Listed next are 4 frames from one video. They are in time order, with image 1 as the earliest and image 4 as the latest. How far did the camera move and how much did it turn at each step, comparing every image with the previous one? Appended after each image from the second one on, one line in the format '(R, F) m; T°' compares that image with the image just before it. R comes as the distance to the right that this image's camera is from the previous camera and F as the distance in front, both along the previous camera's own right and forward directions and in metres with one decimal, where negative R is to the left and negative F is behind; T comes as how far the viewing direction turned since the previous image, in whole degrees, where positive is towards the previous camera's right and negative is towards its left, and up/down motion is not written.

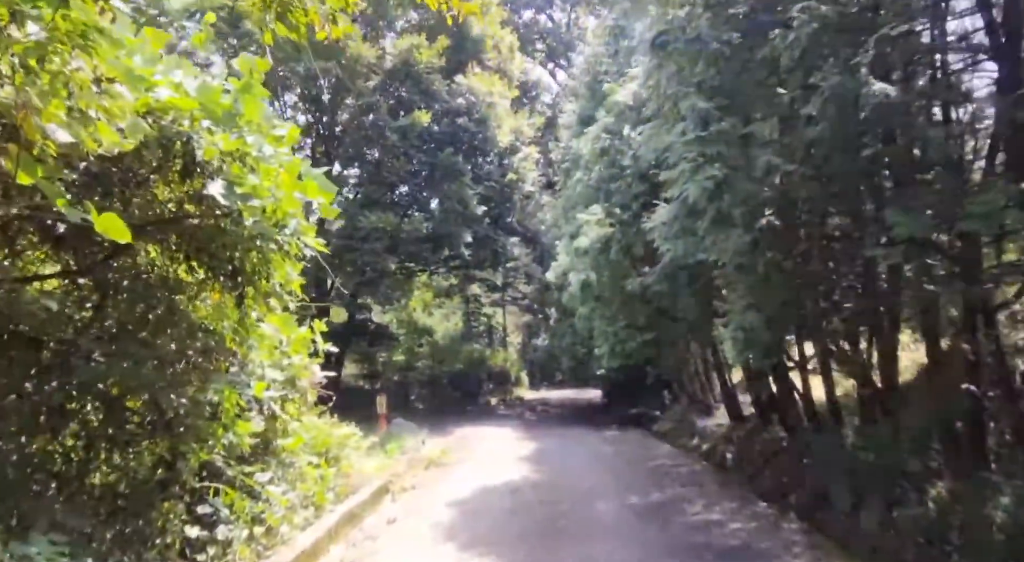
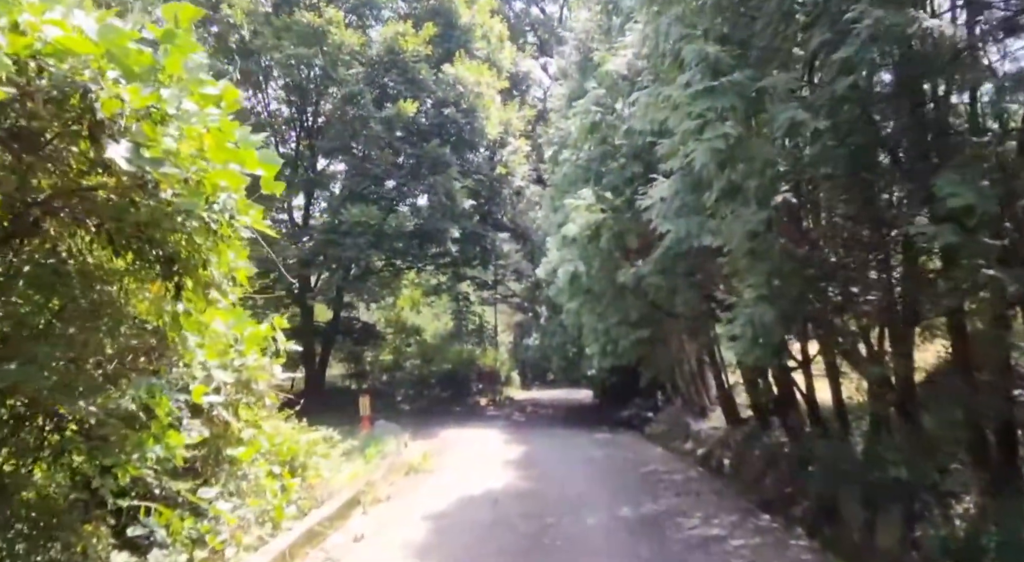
(+0.1, +0.7) m; +1°
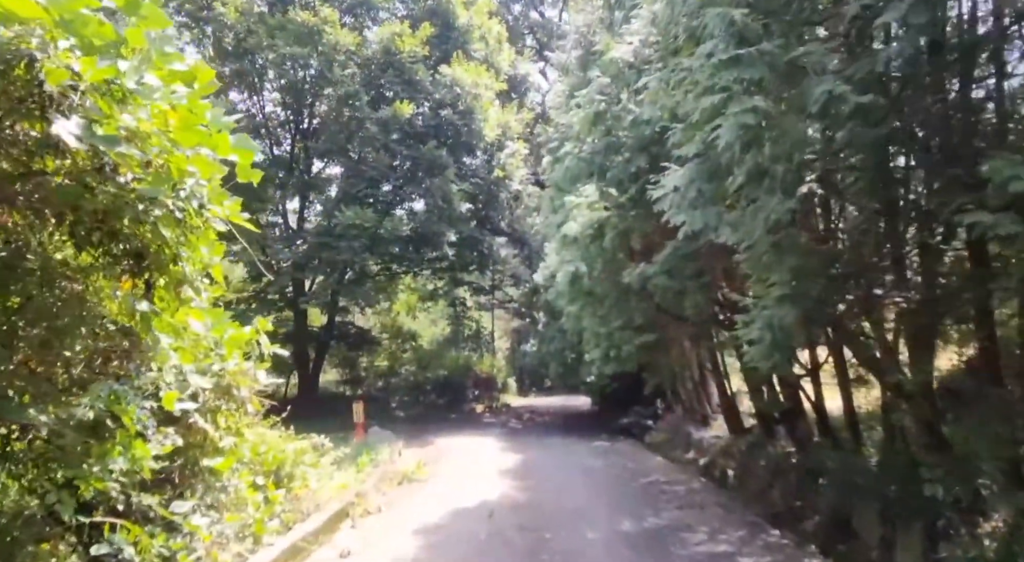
(0.0, +0.4) m; 0°
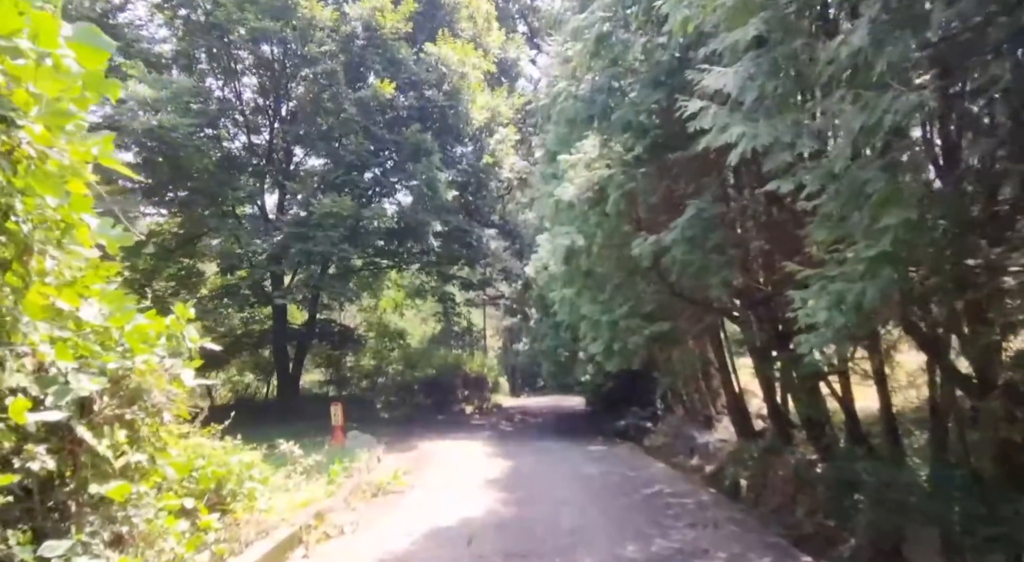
(+0.1, +1.2) m; +1°
